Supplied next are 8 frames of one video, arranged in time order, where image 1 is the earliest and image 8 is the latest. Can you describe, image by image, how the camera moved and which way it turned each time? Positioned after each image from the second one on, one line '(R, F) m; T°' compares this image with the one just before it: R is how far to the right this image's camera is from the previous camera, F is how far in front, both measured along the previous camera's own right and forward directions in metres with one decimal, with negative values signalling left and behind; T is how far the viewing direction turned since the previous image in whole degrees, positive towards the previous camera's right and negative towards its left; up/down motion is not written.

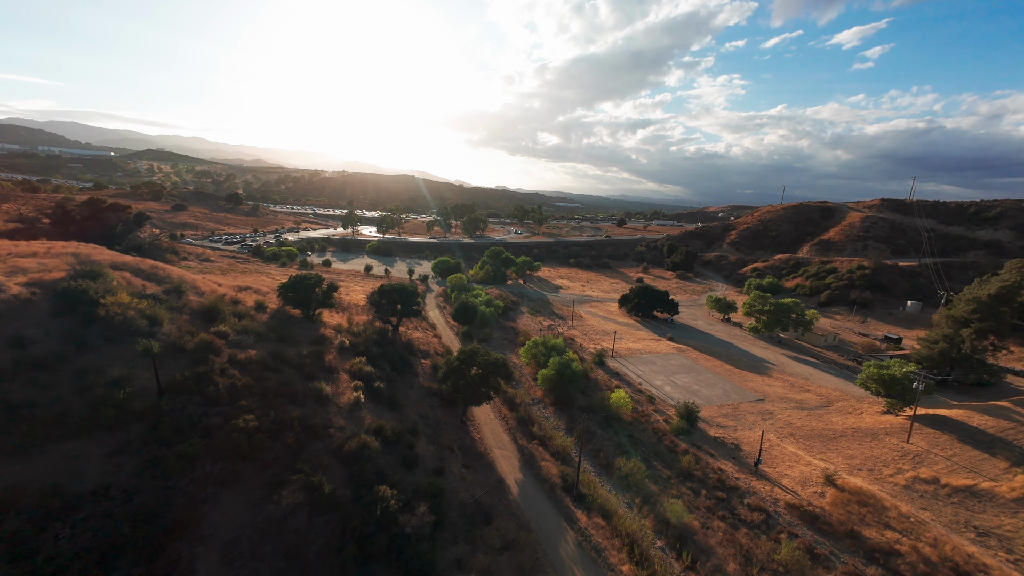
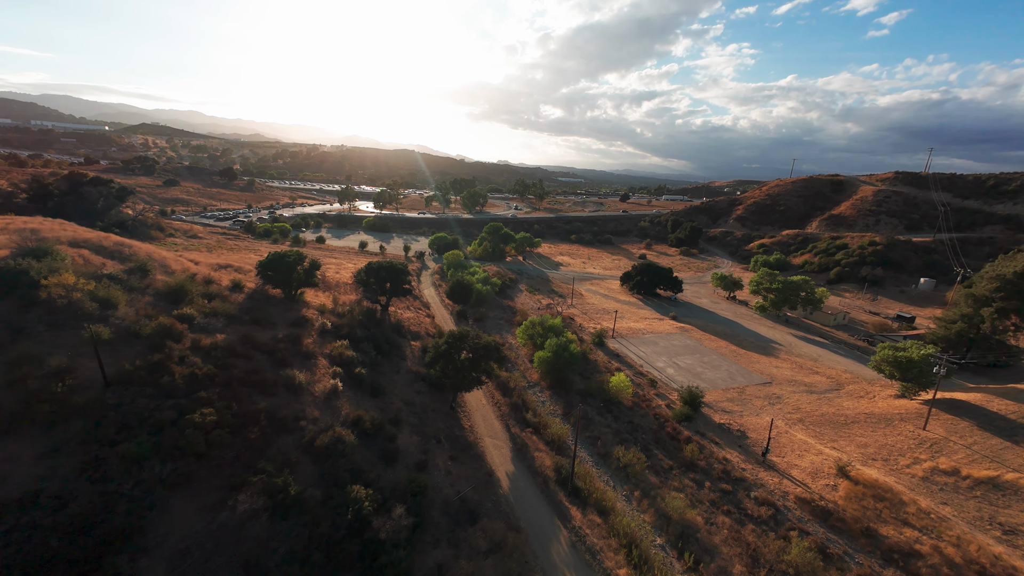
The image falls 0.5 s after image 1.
(+0.7, +2.3) m; 0°
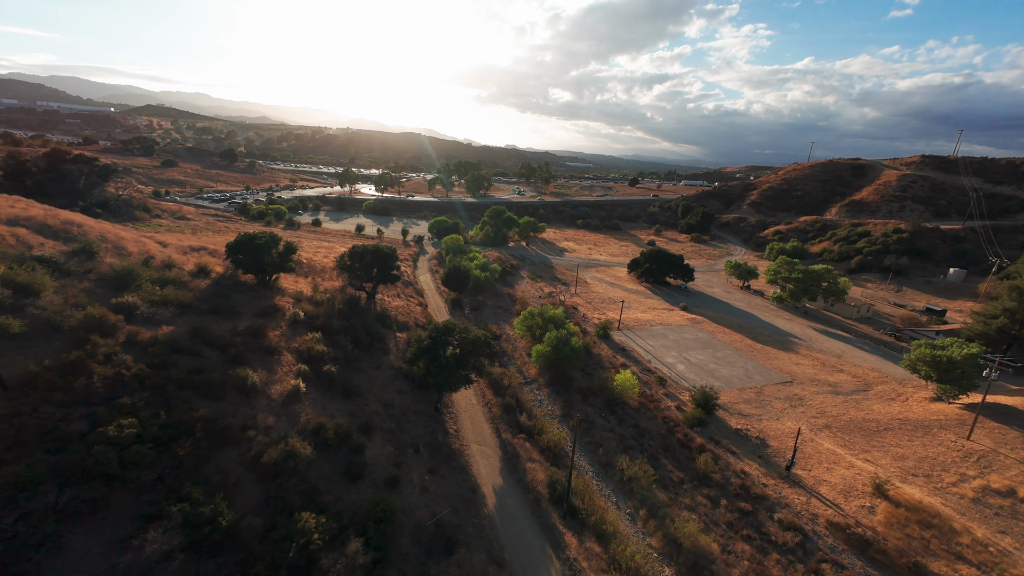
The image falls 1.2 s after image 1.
(+0.8, +3.3) m; -1°
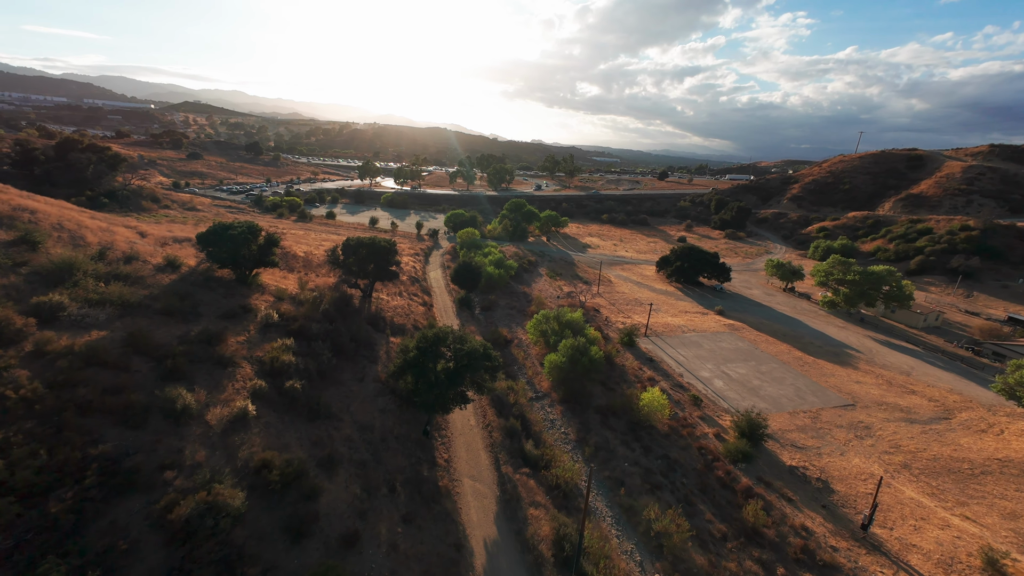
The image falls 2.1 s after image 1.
(+0.9, +4.4) m; -3°
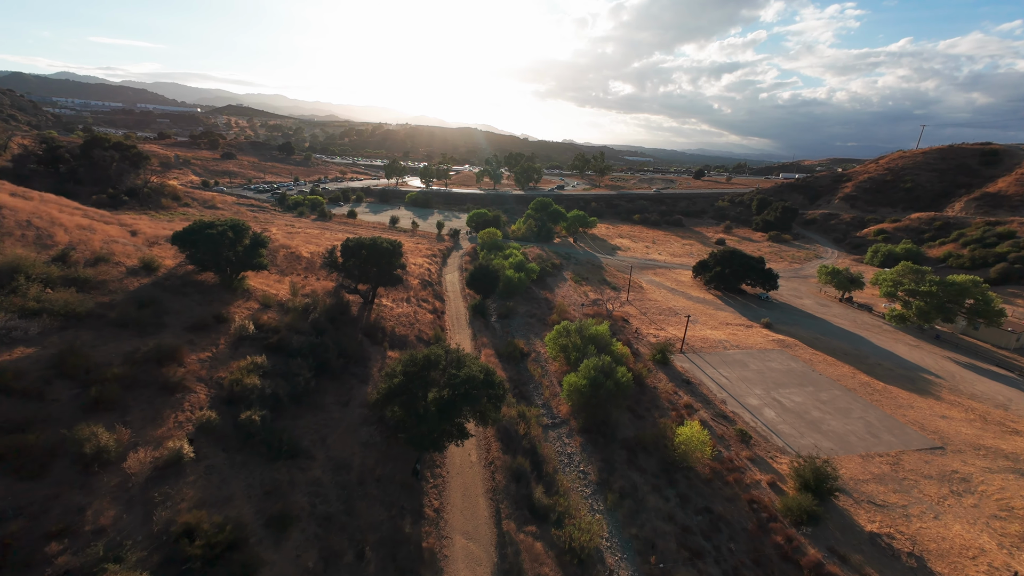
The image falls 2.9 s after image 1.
(+0.8, +3.9) m; -4°
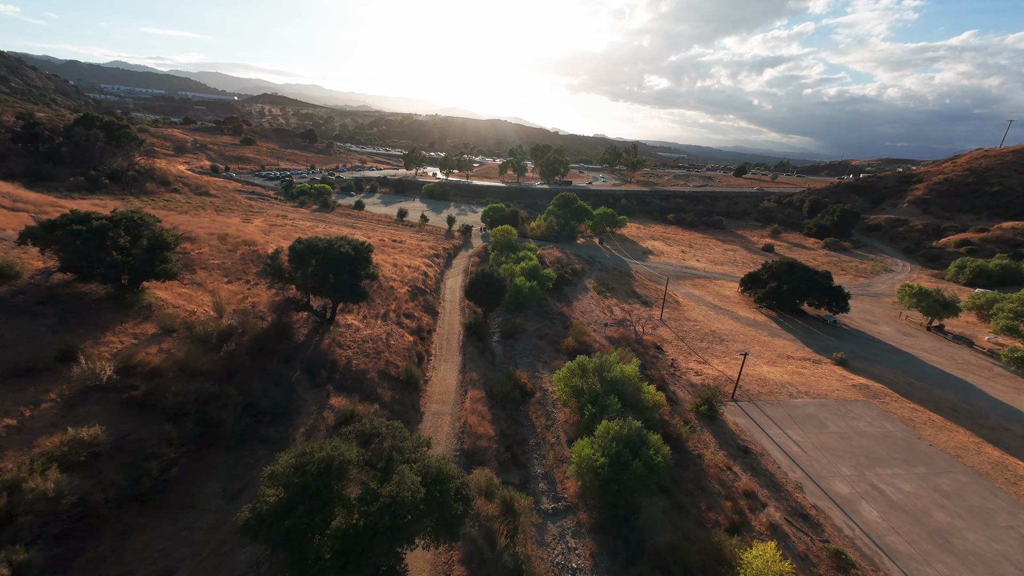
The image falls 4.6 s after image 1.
(+1.3, +7.5) m; -3°
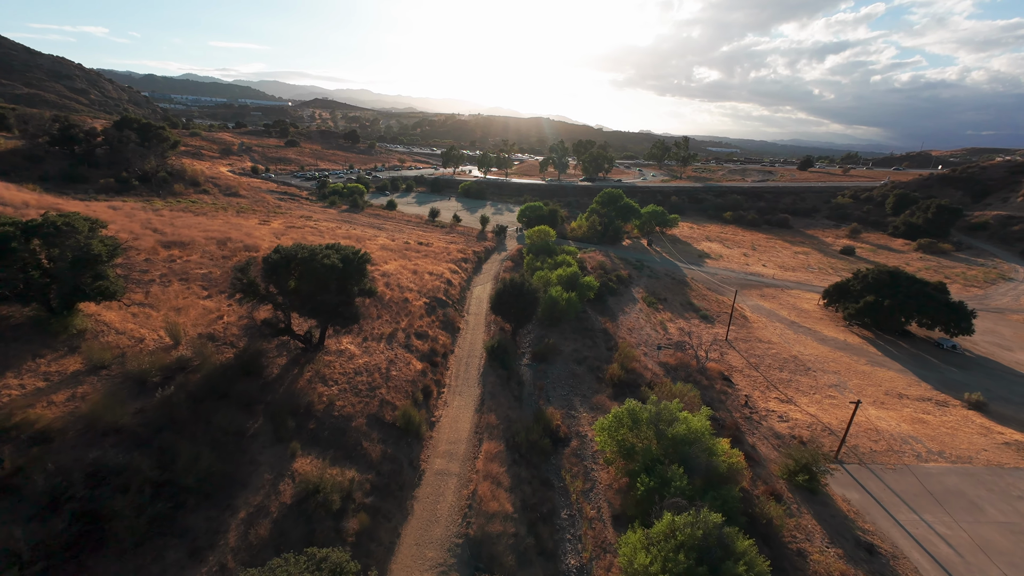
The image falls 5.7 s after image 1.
(+0.5, +5.3) m; -6°
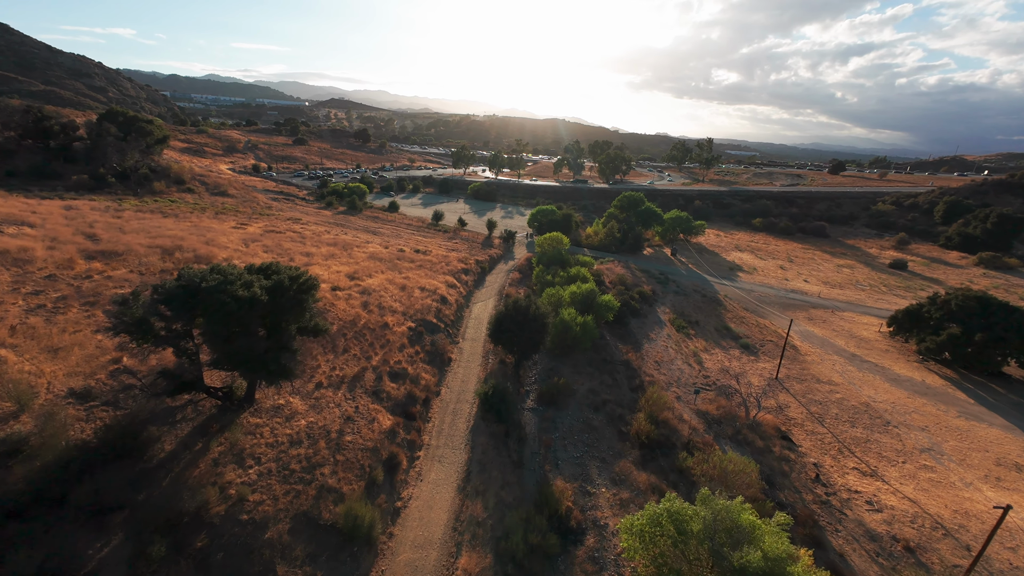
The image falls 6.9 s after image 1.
(+0.5, +5.4) m; -2°
